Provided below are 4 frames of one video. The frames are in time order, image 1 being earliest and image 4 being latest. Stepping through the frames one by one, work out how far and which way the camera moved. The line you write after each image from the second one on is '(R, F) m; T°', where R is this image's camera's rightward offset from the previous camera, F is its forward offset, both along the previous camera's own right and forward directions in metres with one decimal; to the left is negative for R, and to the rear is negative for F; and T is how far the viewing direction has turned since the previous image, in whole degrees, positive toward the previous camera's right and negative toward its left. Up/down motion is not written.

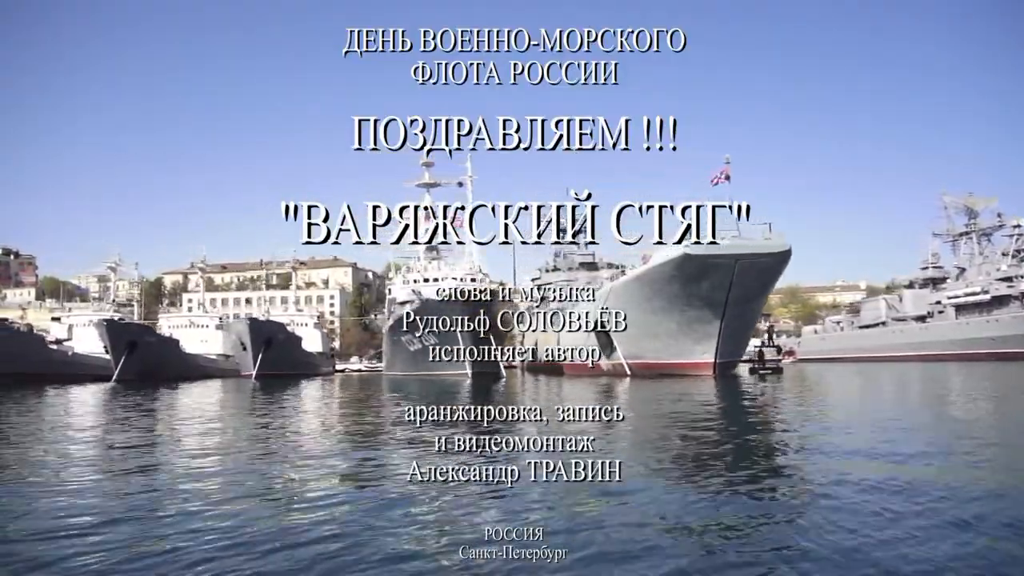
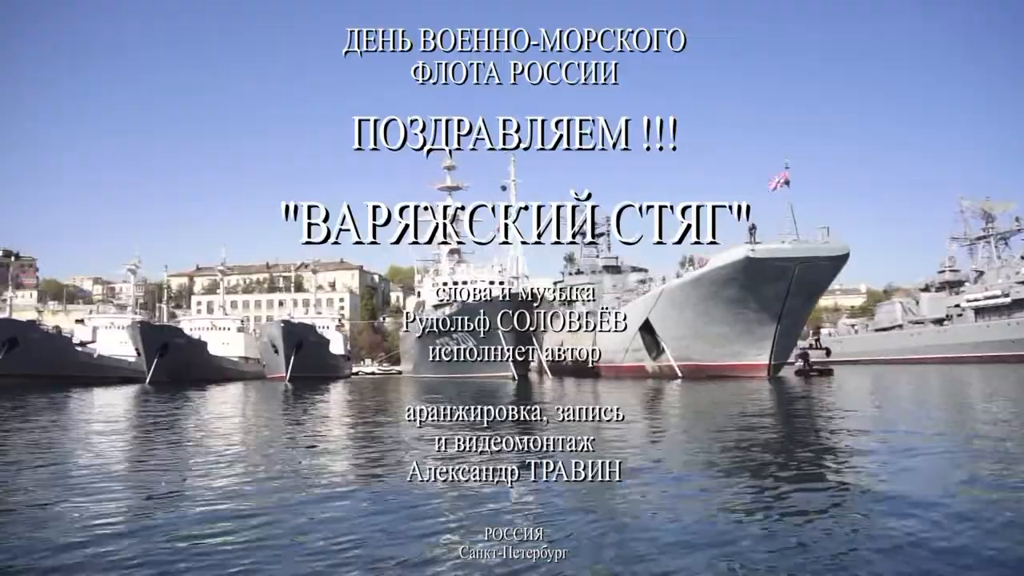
(-0.8, -0.1) m; 0°
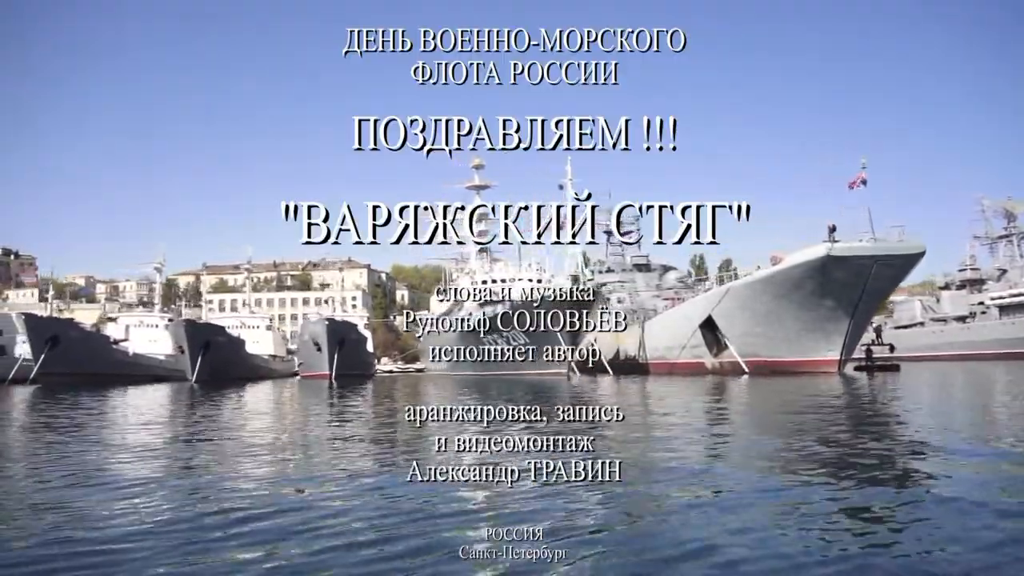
(-1.1, -0.2) m; 0°
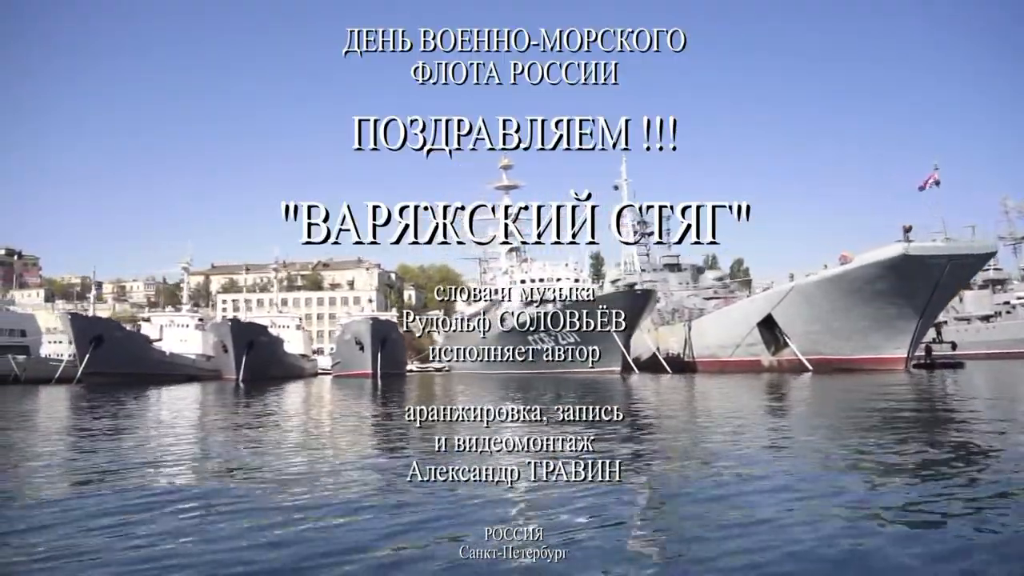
(-1.1, -0.3) m; 0°
